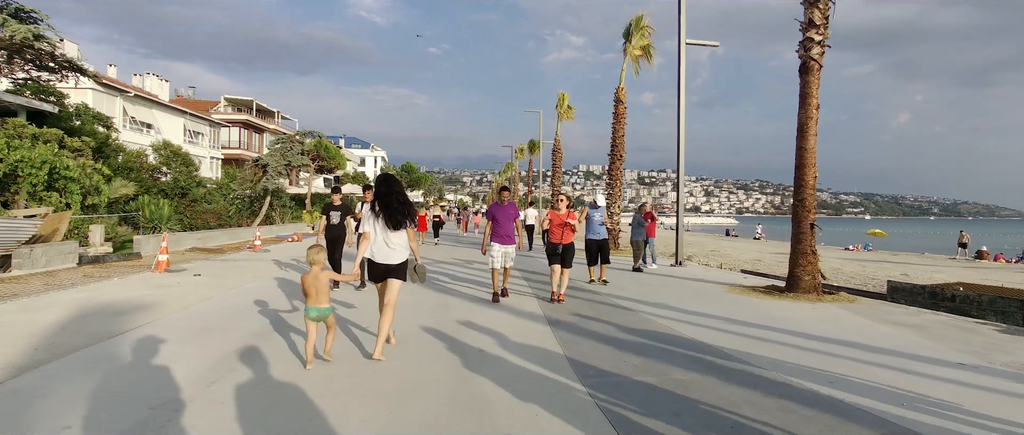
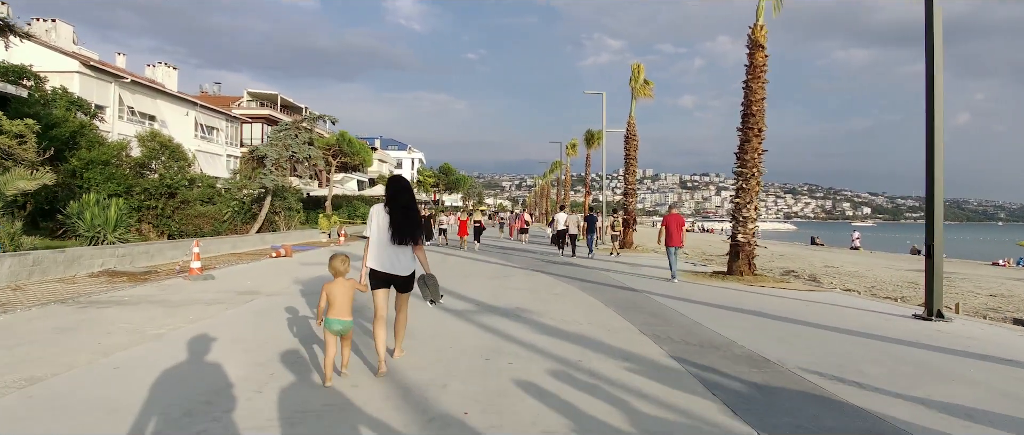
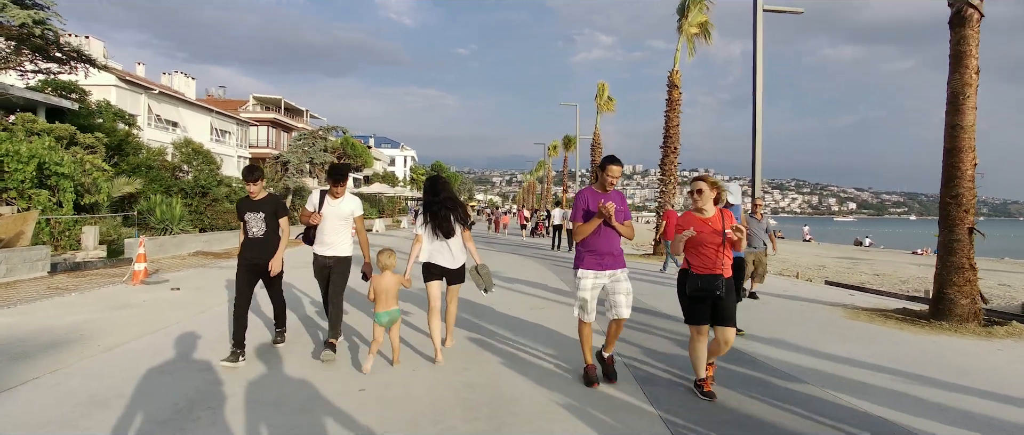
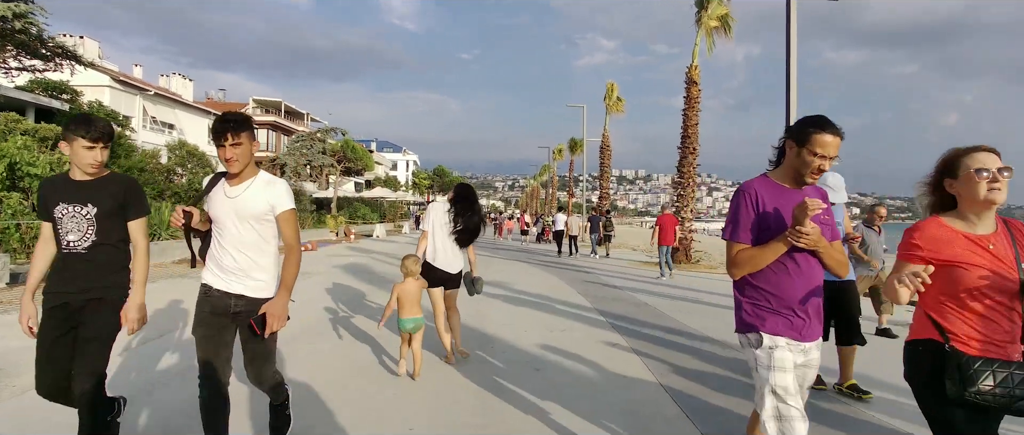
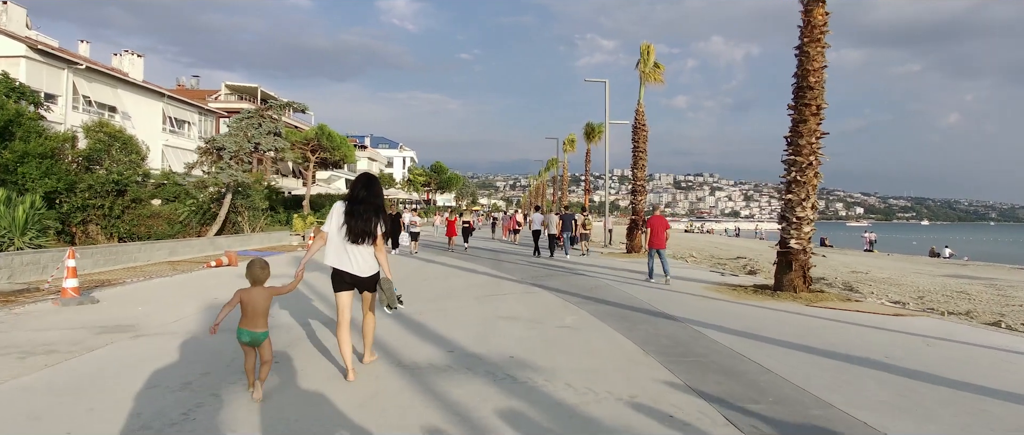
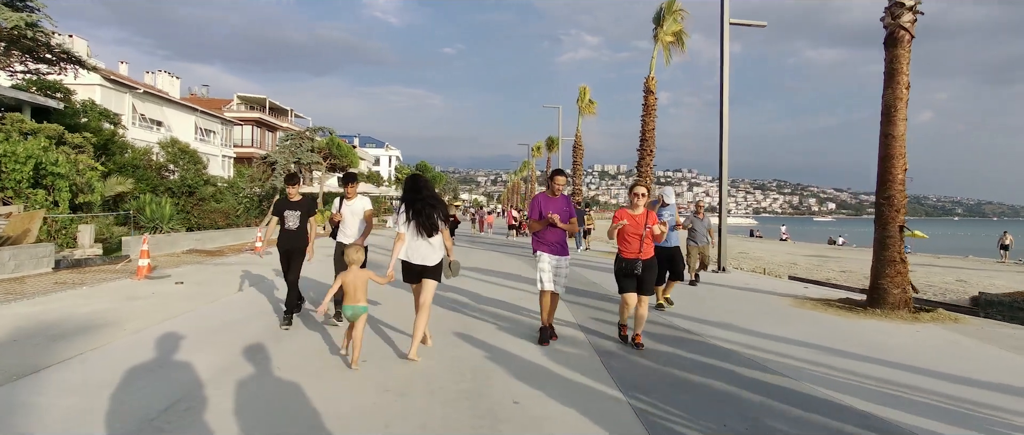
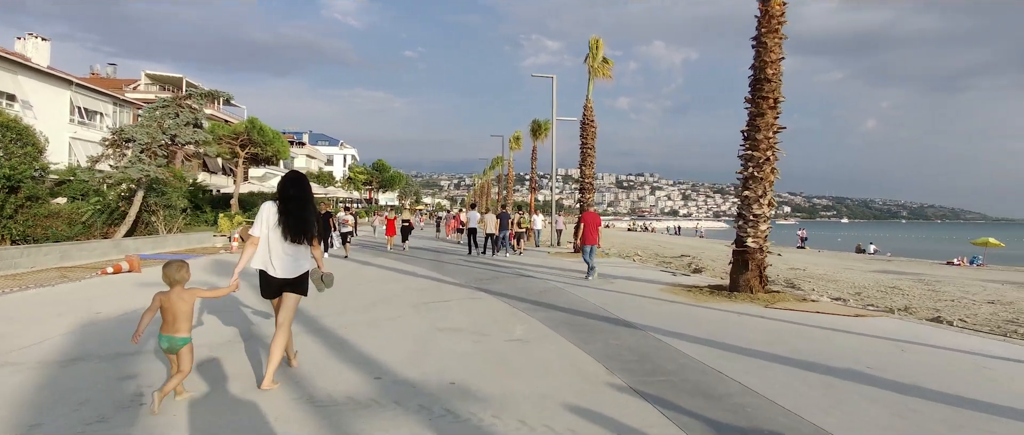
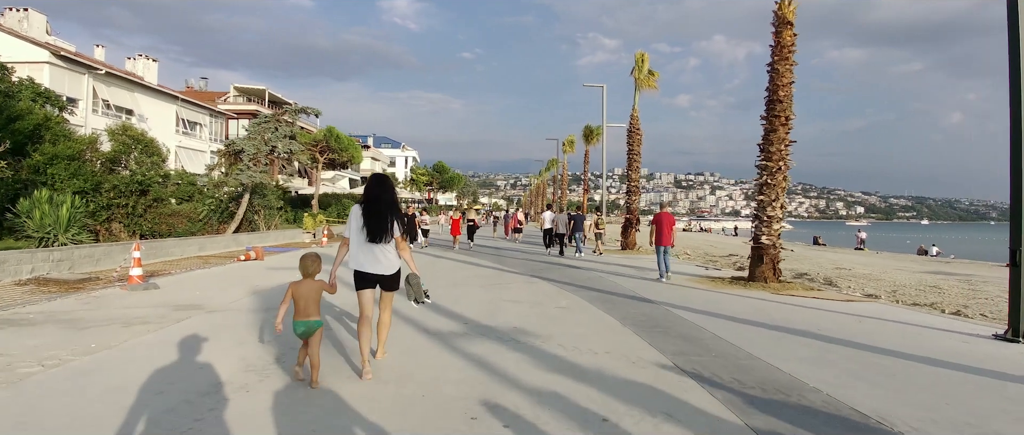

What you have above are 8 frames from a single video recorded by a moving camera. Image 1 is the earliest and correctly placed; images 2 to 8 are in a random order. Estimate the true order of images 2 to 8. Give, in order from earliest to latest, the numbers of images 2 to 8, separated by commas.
6, 3, 4, 2, 8, 5, 7
